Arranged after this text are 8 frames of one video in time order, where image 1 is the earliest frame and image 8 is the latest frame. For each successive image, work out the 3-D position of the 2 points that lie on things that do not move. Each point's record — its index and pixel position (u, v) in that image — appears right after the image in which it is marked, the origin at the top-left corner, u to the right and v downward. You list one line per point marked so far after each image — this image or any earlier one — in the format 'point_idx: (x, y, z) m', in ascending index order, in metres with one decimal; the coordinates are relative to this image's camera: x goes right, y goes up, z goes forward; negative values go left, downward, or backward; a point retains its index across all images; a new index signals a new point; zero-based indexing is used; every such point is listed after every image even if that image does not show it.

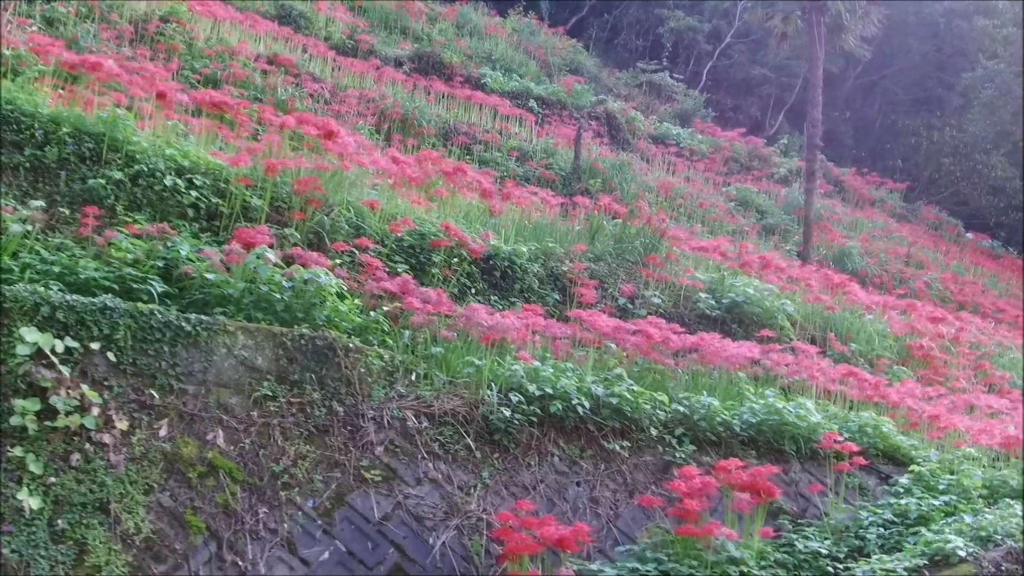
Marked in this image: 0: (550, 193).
0: (+0.1, +0.4, +5.9) m
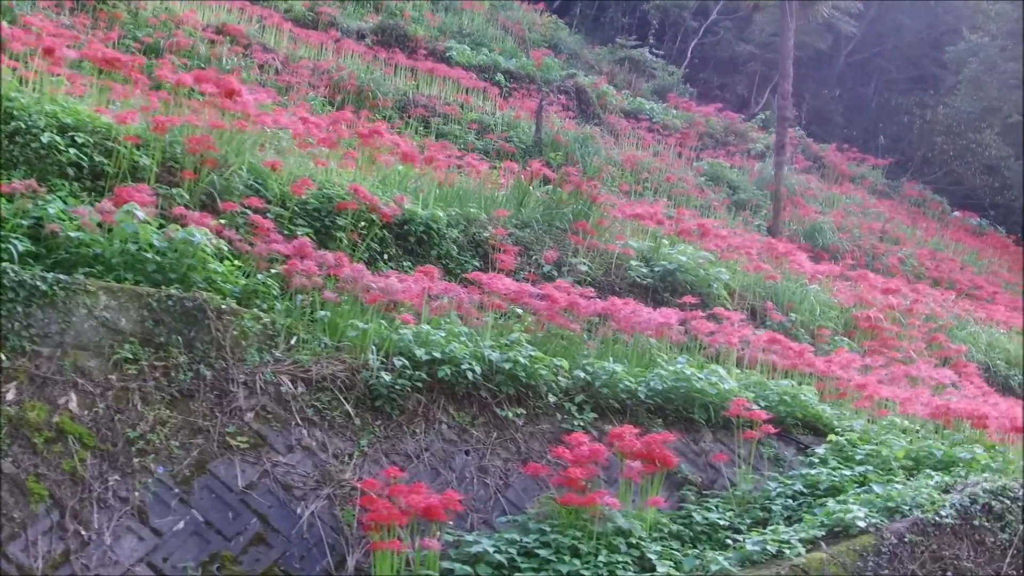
0: (-0.2, +0.5, +5.7) m
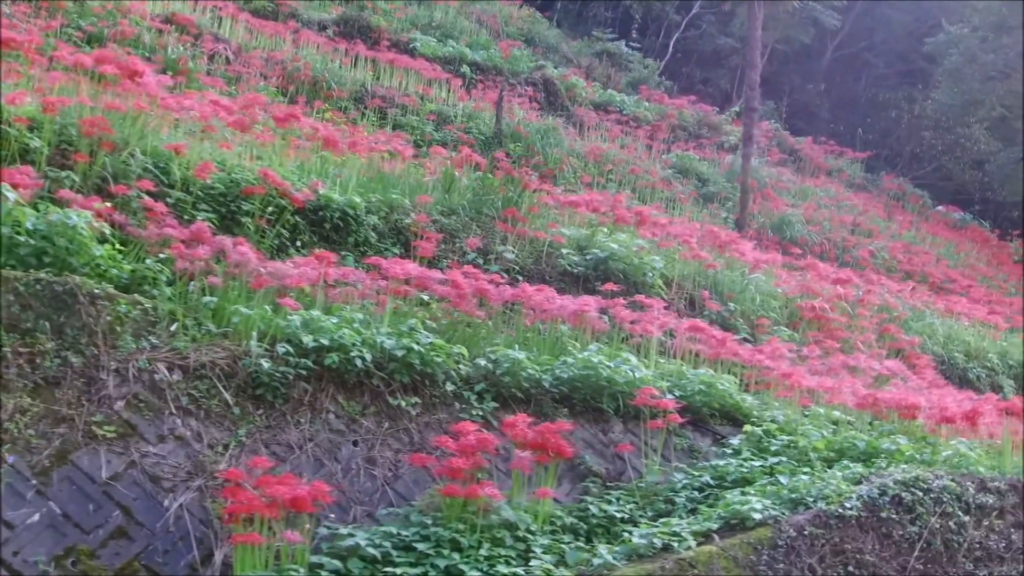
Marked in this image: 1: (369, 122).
0: (-0.4, +0.6, +5.5) m
1: (-0.9, +1.0, +8.5) m
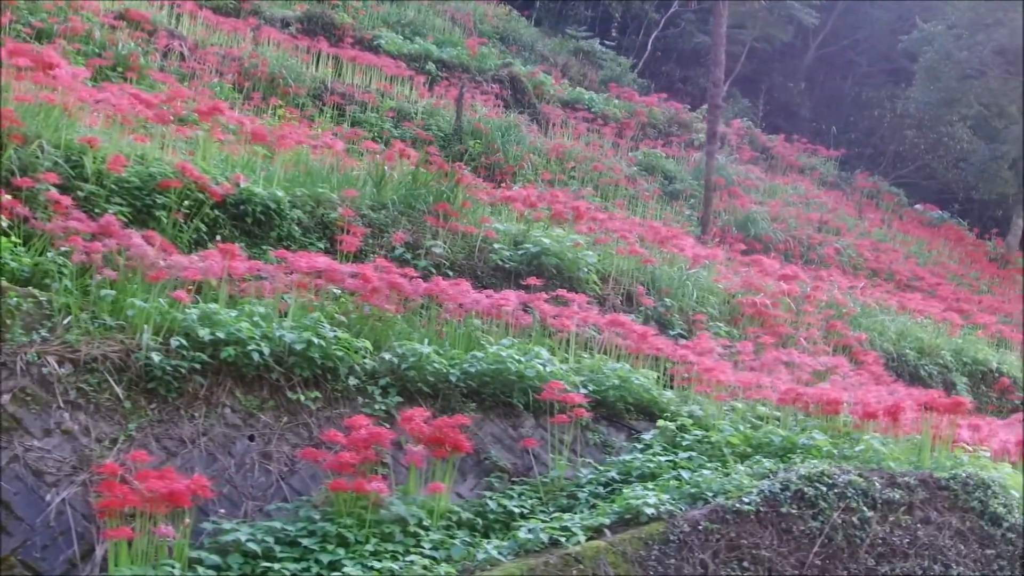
0: (-0.7, +0.6, +5.5) m
1: (-1.1, +1.0, +8.5) m
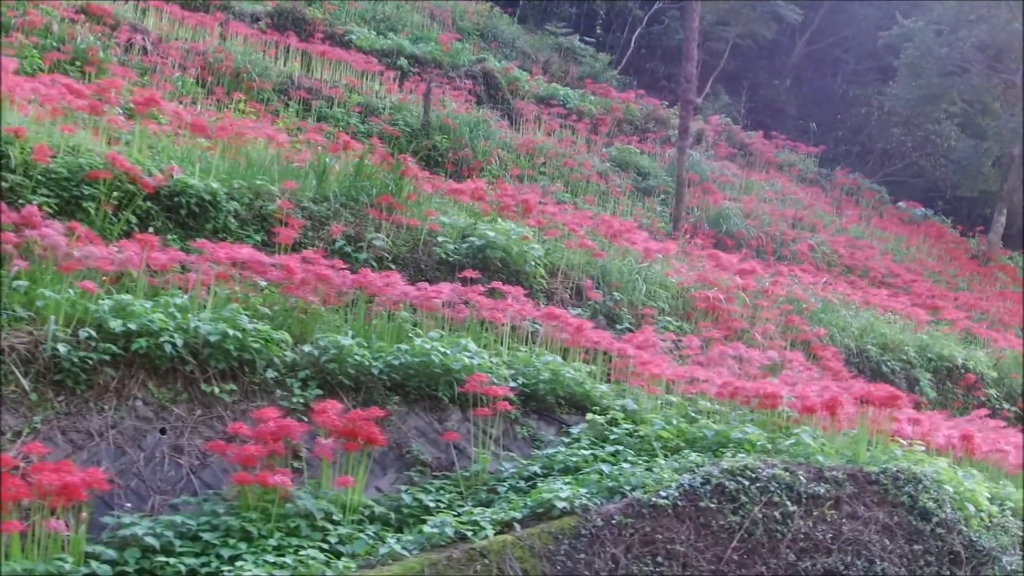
0: (-0.9, +0.6, +5.4) m
1: (-1.3, +1.0, +8.4) m
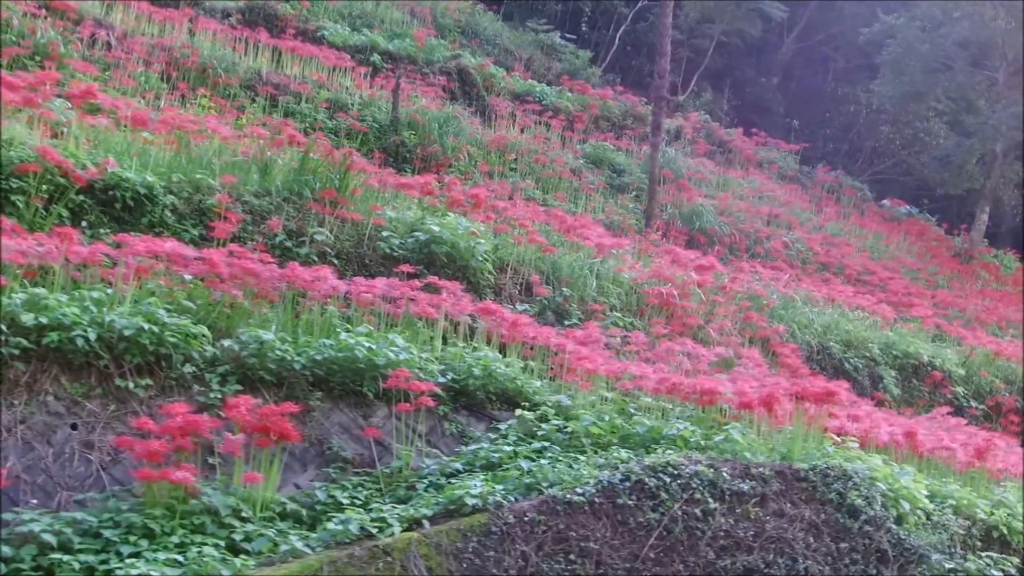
0: (-1.1, +0.6, +5.4) m
1: (-1.5, +1.1, +8.4) m
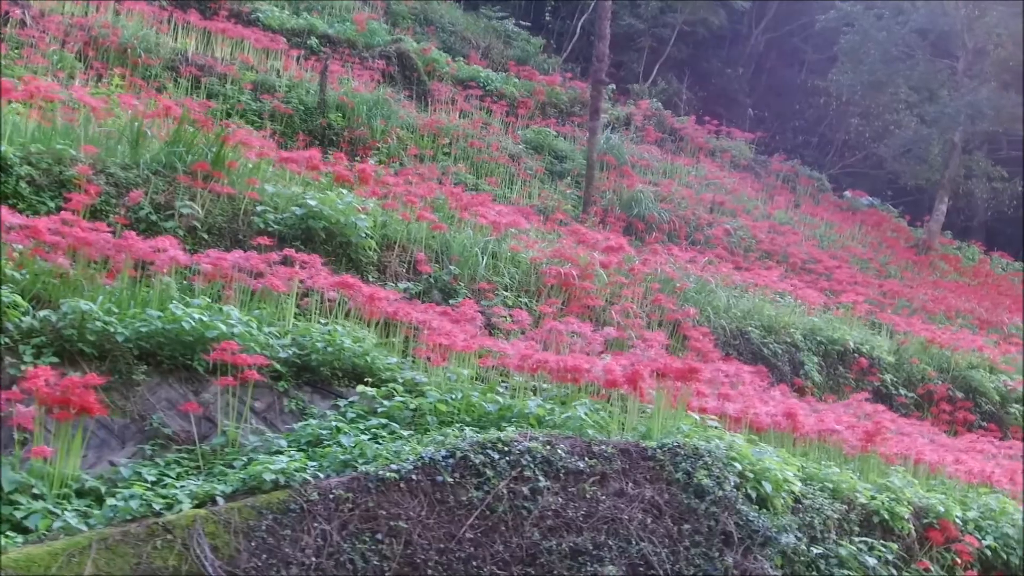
0: (-1.5, +0.7, +5.2) m
1: (-1.9, +1.1, +8.2) m
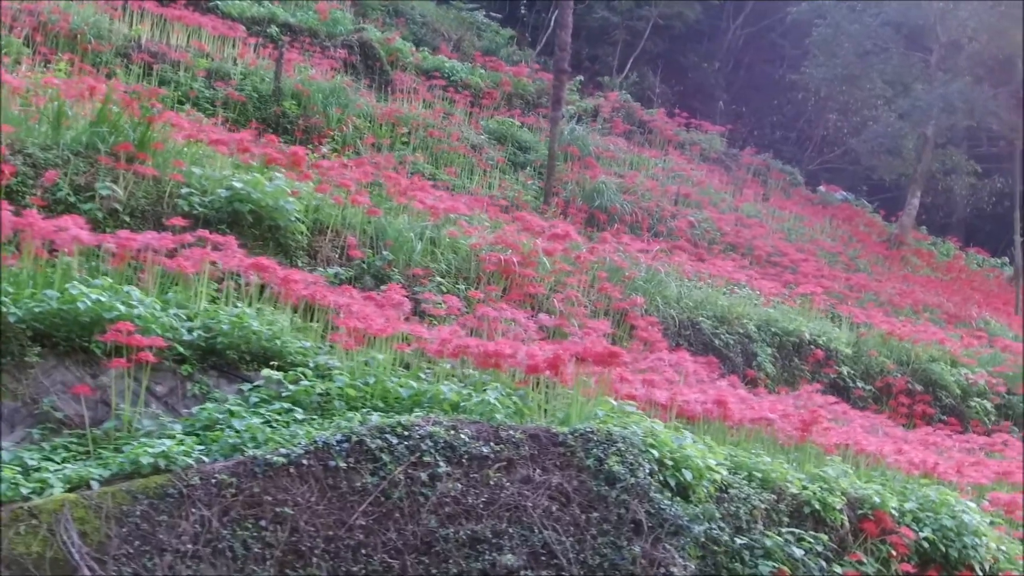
0: (-1.7, +0.8, +5.0) m
1: (-2.2, +1.2, +8.0) m
